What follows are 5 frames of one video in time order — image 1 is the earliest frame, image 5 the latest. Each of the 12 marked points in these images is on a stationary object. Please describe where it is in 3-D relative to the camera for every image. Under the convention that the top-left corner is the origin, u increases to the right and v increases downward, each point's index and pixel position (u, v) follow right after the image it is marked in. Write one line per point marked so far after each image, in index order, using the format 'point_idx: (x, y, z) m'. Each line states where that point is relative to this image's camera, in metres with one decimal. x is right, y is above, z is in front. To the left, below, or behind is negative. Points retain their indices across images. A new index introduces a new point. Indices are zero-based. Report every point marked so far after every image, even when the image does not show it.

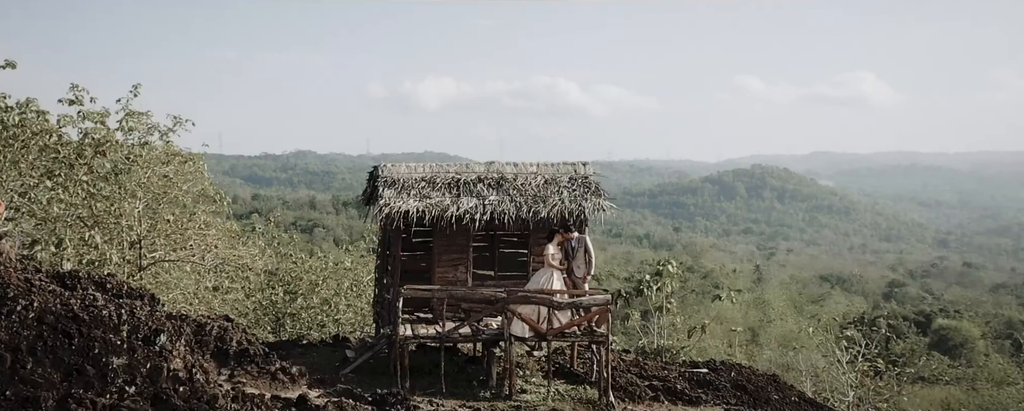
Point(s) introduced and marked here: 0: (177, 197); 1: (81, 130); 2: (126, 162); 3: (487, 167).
0: (-6.8, +0.2, +17.4) m
1: (-7.9, +1.4, +15.5) m
2: (-7.2, +0.8, +15.9) m
3: (-0.1, +0.5, +12.2) m
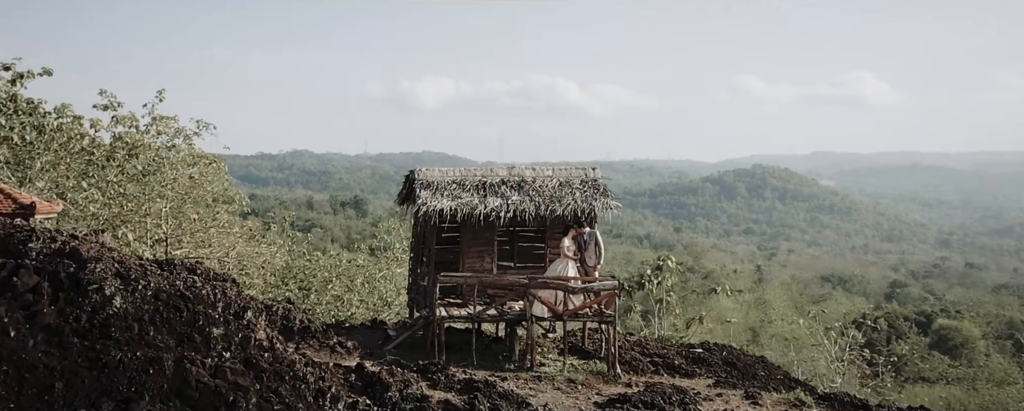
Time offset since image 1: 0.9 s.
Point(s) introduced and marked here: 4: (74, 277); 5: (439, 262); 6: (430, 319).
0: (-6.7, +0.2, +18.5) m
1: (-7.7, +1.4, +16.5) m
2: (-7.1, +0.8, +16.9) m
3: (+0.1, +0.5, +13.2) m
4: (-2.7, -0.4, +5.4) m
5: (-0.8, -0.8, +13.1) m
6: (-0.8, -1.3, +10.2) m
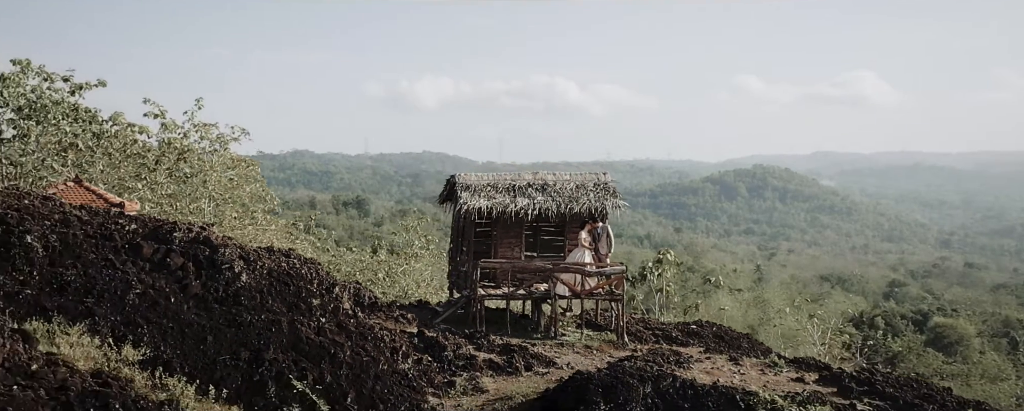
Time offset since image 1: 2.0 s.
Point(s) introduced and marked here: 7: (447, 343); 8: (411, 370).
0: (-6.4, +0.2, +20.1) m
1: (-7.4, +1.4, +18.1) m
2: (-6.8, +0.8, +18.5) m
3: (+0.4, +0.5, +14.8) m
4: (-2.5, -0.4, +7.0) m
5: (-0.5, -0.8, +14.7) m
6: (-0.6, -1.3, +11.8) m
7: (-0.6, -1.4, +8.5) m
8: (-0.9, -1.4, +7.4) m
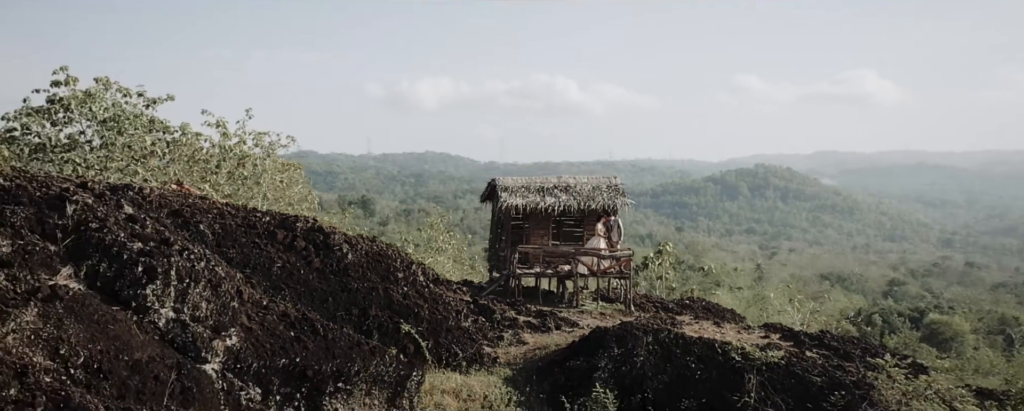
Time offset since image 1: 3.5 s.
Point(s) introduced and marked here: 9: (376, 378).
0: (-6.0, +0.2, +22.5) m
1: (-7.0, +1.4, +20.5) m
2: (-6.4, +0.9, +20.9) m
3: (+0.8, +0.6, +17.2) m
4: (-2.1, -0.4, +9.4) m
5: (-0.1, -0.8, +17.1) m
6: (-0.2, -1.2, +14.2) m
7: (-0.2, -1.3, +10.9) m
8: (-0.5, -1.4, +9.8) m
9: (-1.1, -1.5, +7.4) m
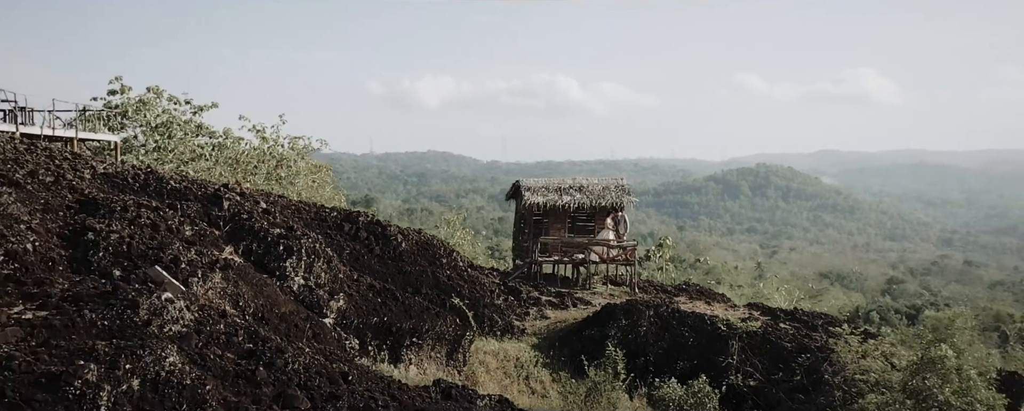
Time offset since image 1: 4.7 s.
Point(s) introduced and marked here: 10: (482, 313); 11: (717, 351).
0: (-5.6, +0.3, +24.4) m
1: (-6.7, +1.5, +22.5) m
2: (-6.0, +0.9, +22.8) m
3: (+1.1, +0.6, +19.1) m
4: (-1.7, -0.3, +11.3) m
5: (+0.3, -0.7, +19.0) m
6: (+0.2, -1.2, +16.1) m
7: (+0.1, -1.3, +12.8) m
8: (-0.1, -1.4, +11.7) m
9: (-0.8, -1.4, +9.3) m
10: (-0.4, -1.4, +11.1) m
11: (+2.6, -1.8, +10.8) m
